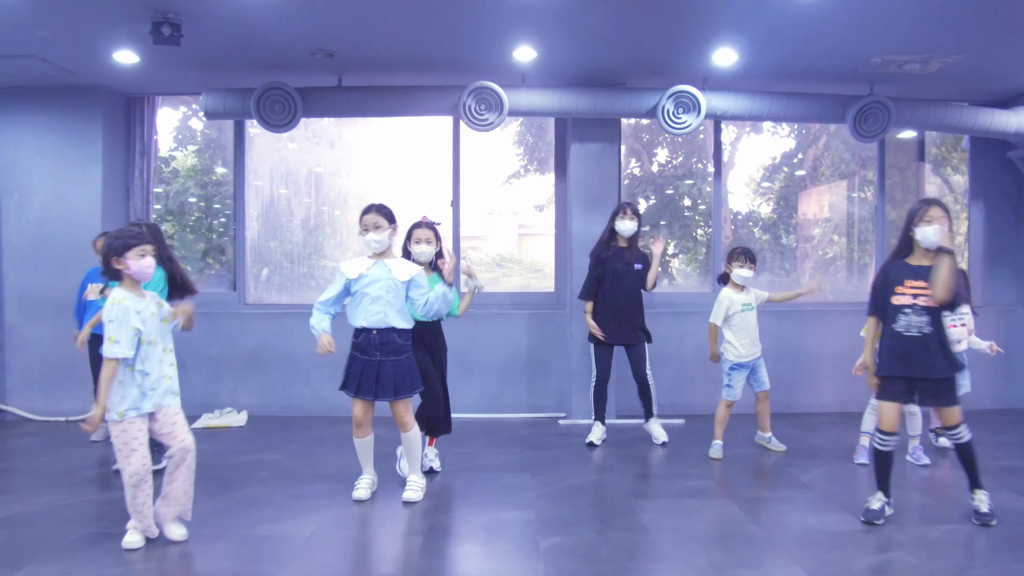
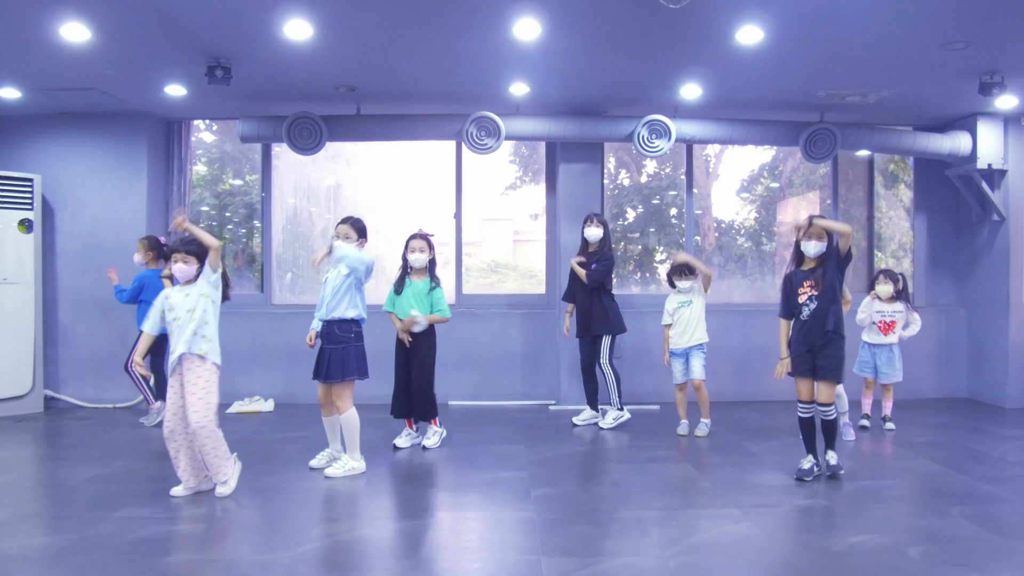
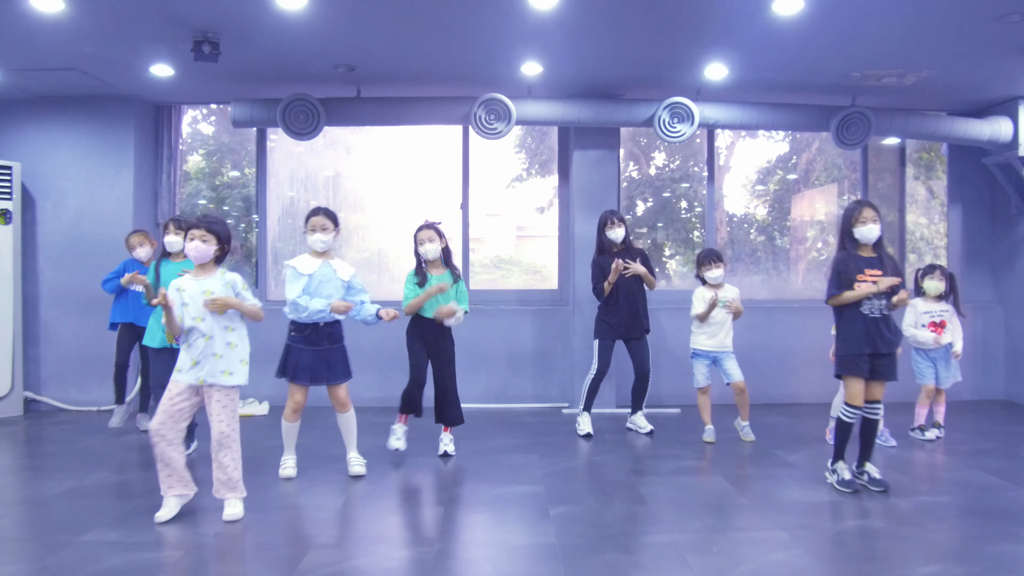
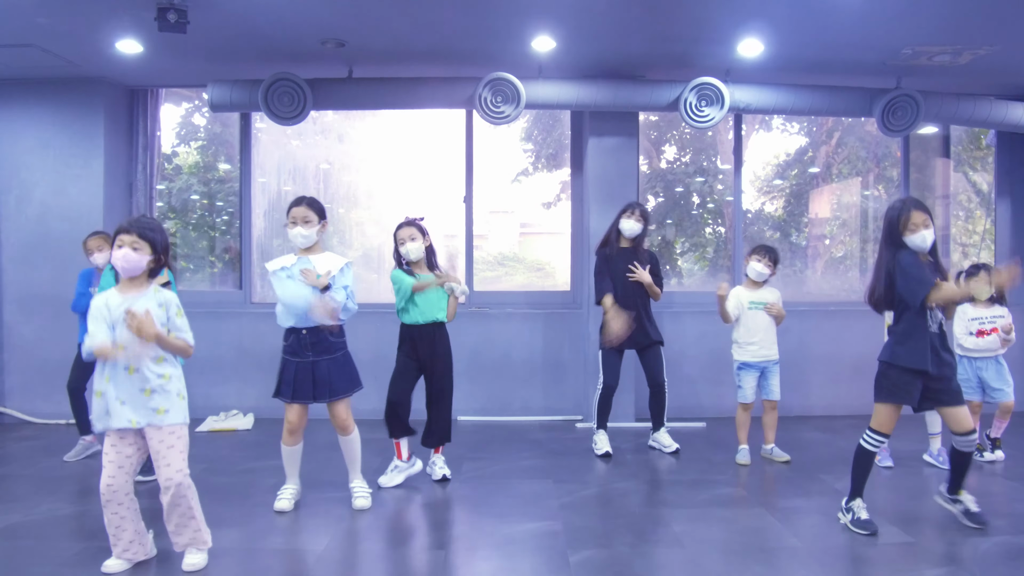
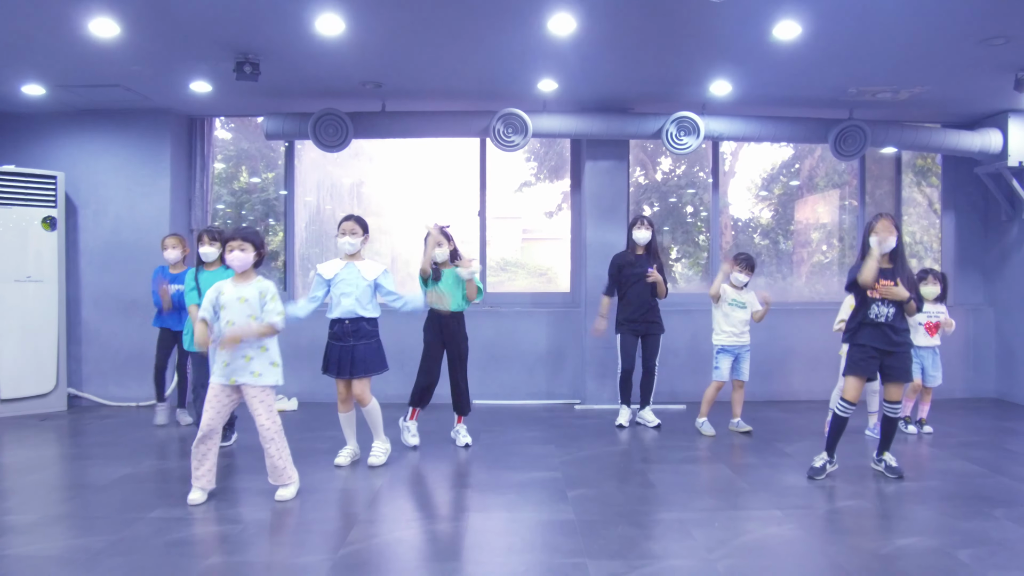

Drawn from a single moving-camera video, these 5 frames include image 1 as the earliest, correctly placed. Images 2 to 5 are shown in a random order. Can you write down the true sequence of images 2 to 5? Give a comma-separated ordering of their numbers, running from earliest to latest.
2, 3, 4, 5
